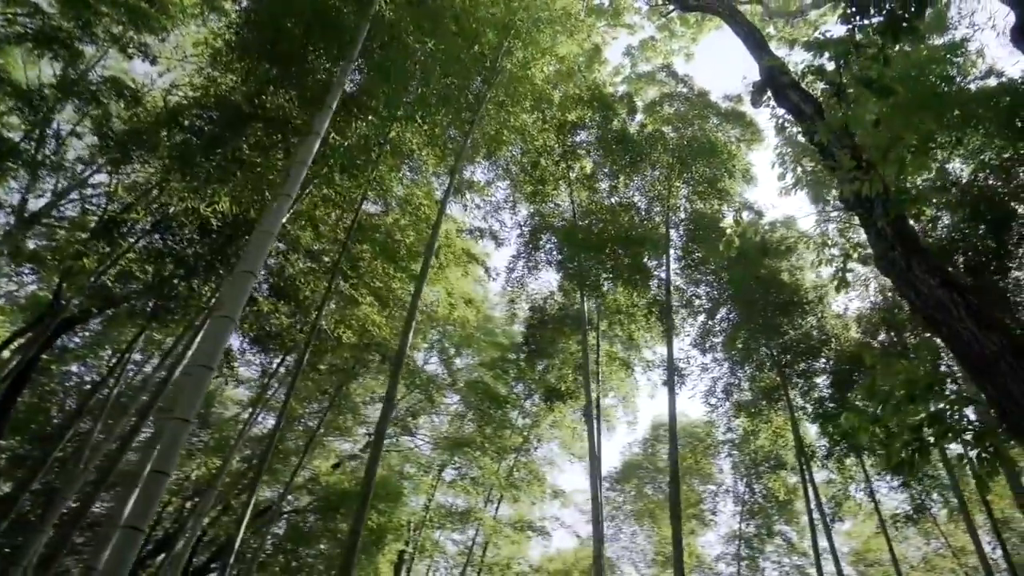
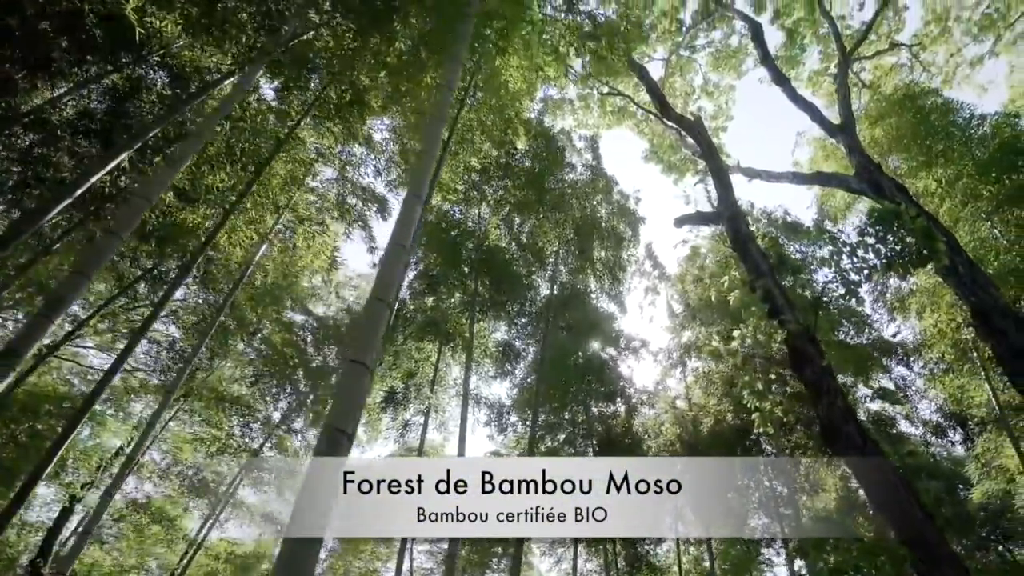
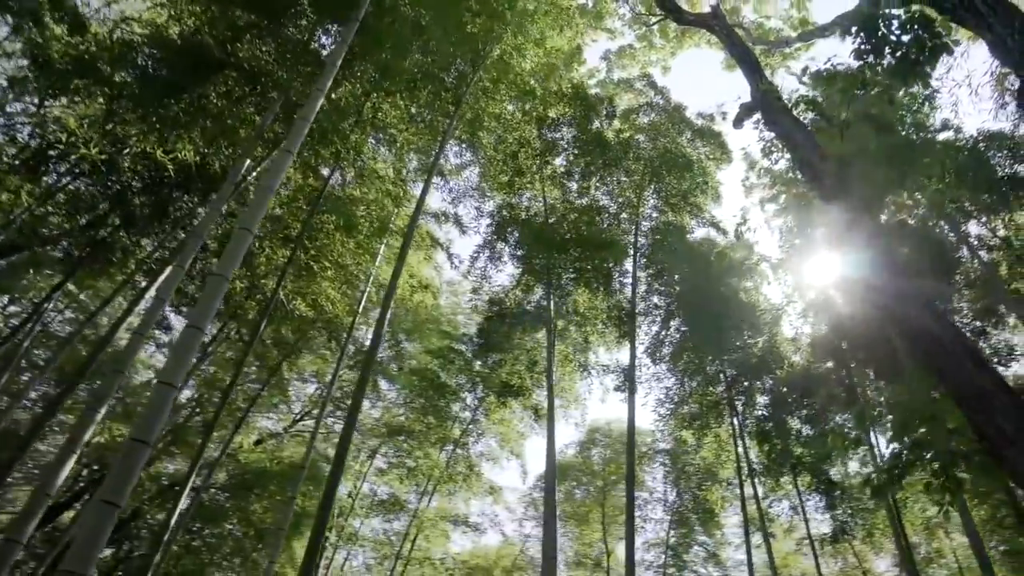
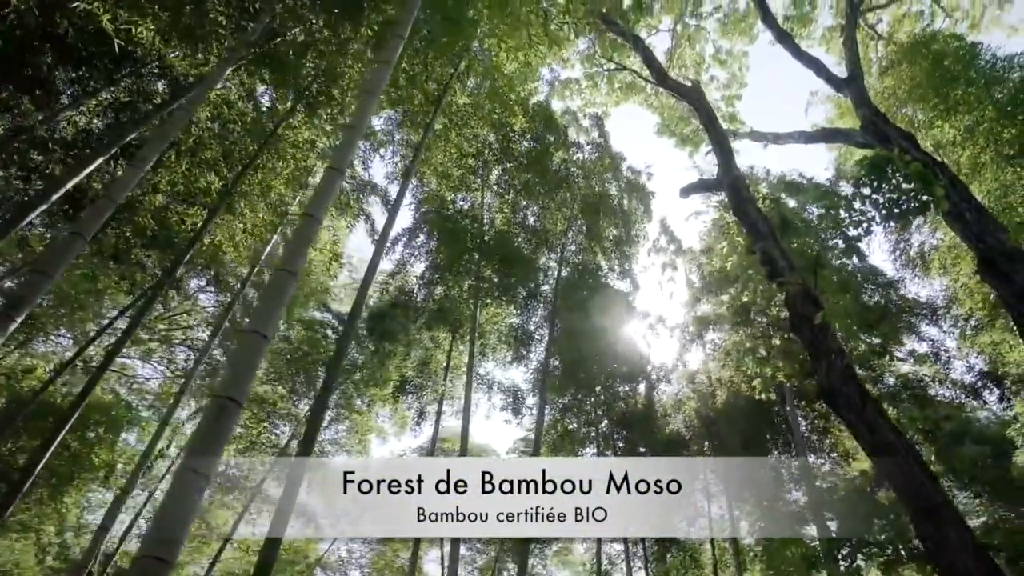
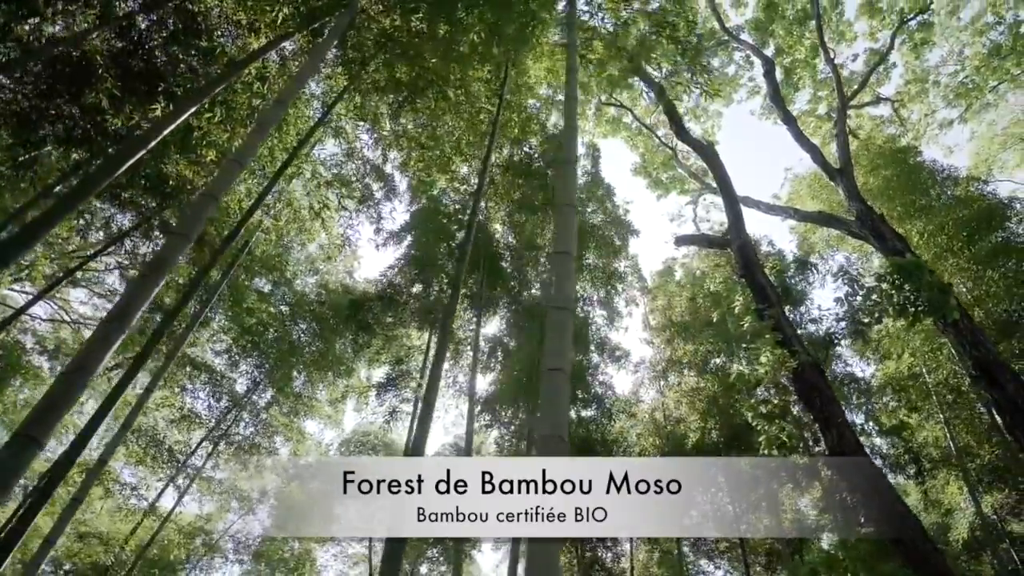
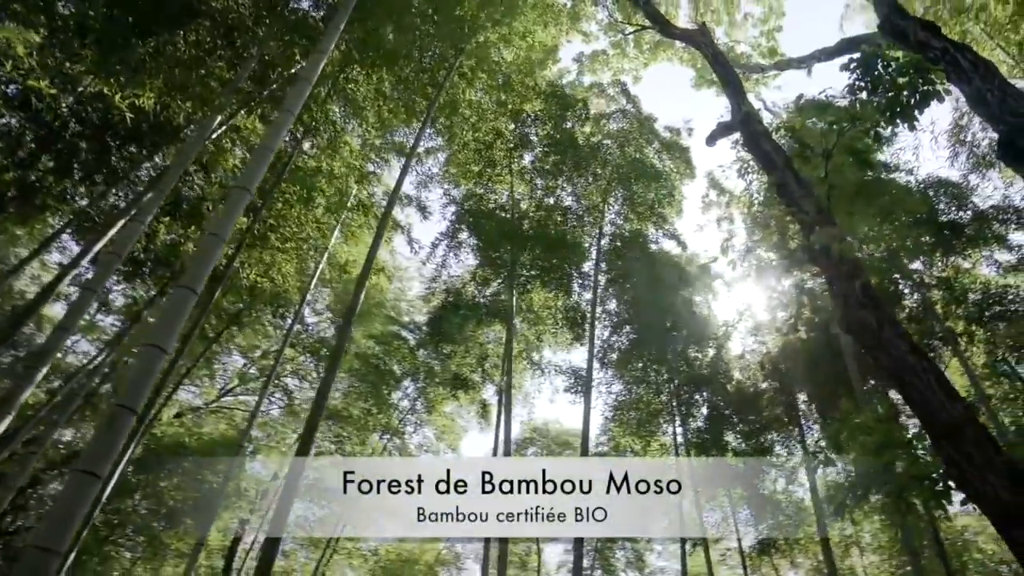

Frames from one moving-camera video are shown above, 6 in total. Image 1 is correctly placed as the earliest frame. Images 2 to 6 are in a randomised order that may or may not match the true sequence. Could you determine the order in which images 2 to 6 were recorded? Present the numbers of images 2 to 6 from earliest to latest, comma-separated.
3, 6, 4, 2, 5
